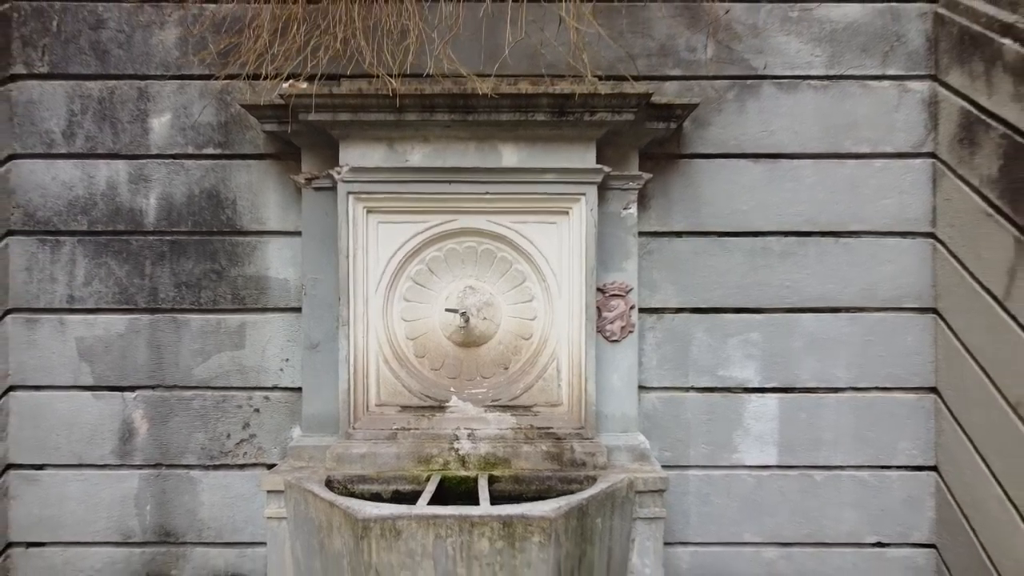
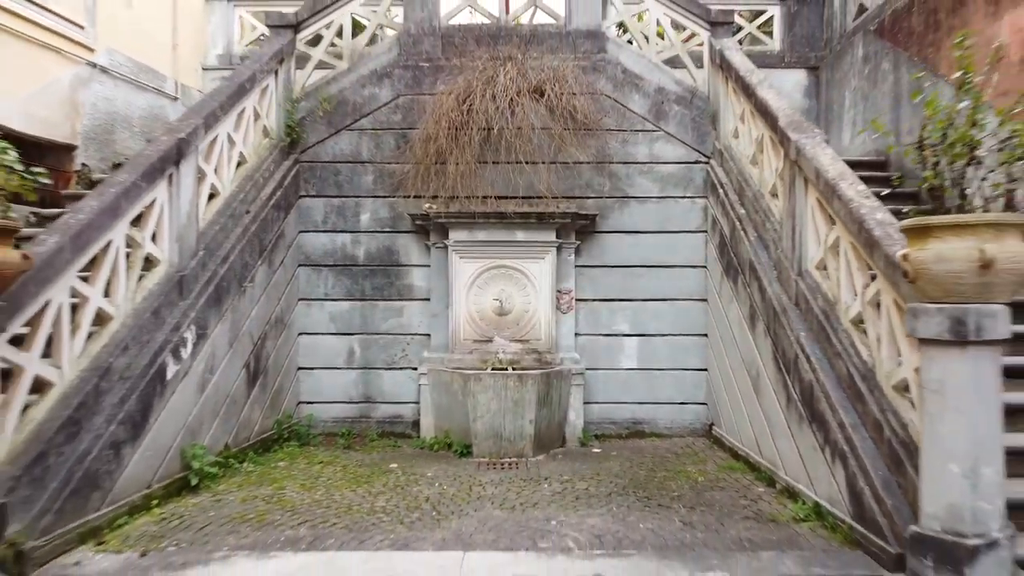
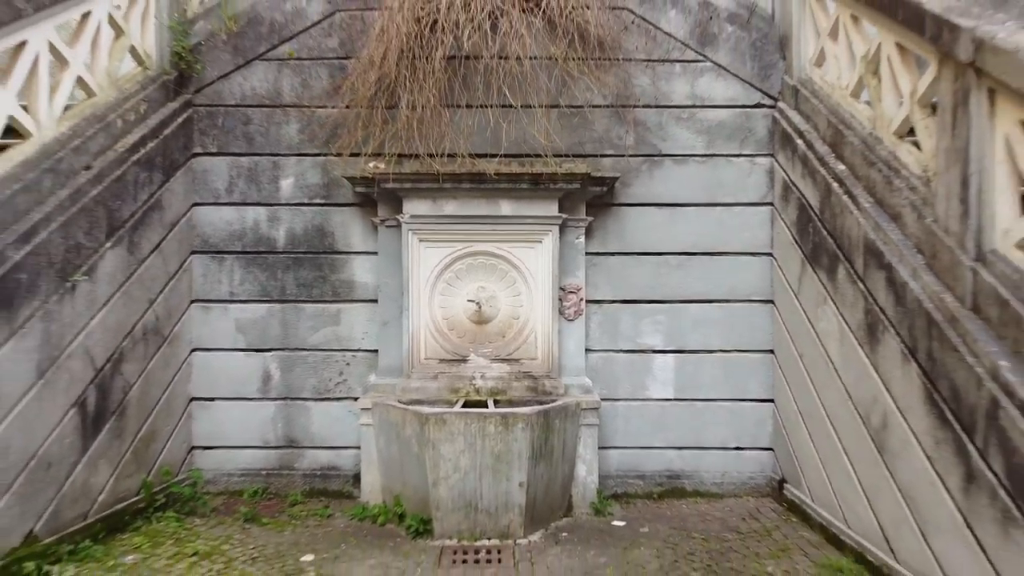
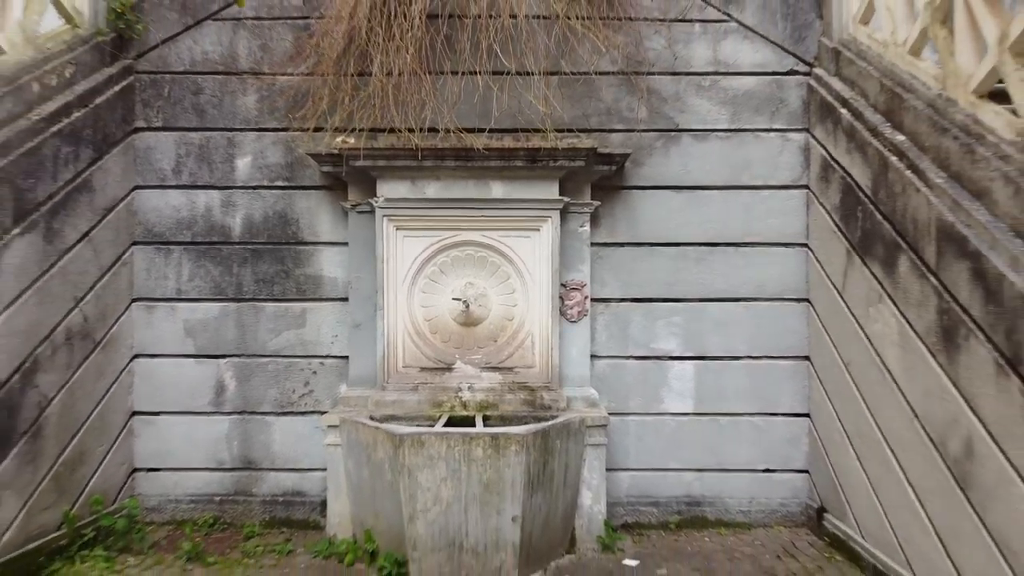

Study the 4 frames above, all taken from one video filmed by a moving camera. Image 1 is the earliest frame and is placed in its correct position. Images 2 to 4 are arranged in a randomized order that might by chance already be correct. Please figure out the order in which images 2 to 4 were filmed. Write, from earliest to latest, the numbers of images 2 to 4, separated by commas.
4, 3, 2
